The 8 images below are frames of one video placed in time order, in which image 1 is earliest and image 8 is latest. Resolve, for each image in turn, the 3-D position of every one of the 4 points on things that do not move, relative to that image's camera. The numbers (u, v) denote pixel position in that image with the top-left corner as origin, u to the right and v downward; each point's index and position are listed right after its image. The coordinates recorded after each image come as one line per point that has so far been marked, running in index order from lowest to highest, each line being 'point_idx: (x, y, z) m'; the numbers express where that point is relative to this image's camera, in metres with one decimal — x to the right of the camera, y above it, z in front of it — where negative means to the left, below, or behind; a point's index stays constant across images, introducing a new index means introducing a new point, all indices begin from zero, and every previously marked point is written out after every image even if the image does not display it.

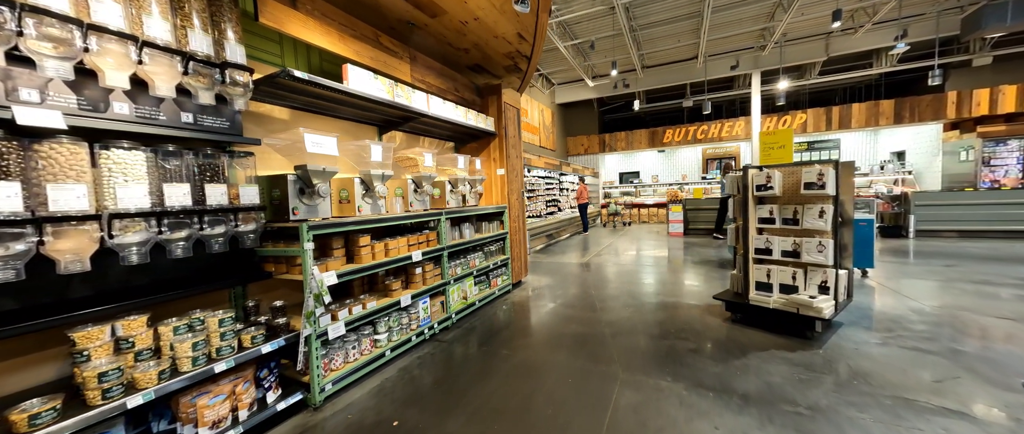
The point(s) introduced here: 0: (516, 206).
0: (0.0, +0.1, +4.3) m
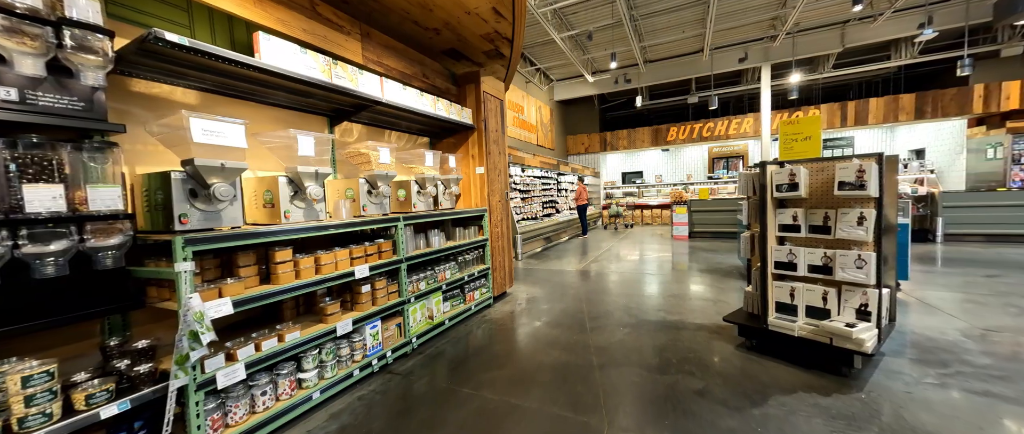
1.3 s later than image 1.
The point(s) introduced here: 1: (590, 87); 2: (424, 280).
0: (-0.1, +0.1, +3.9) m
1: (+2.4, +3.9, +10.5) m
2: (-0.7, -0.5, +2.7) m
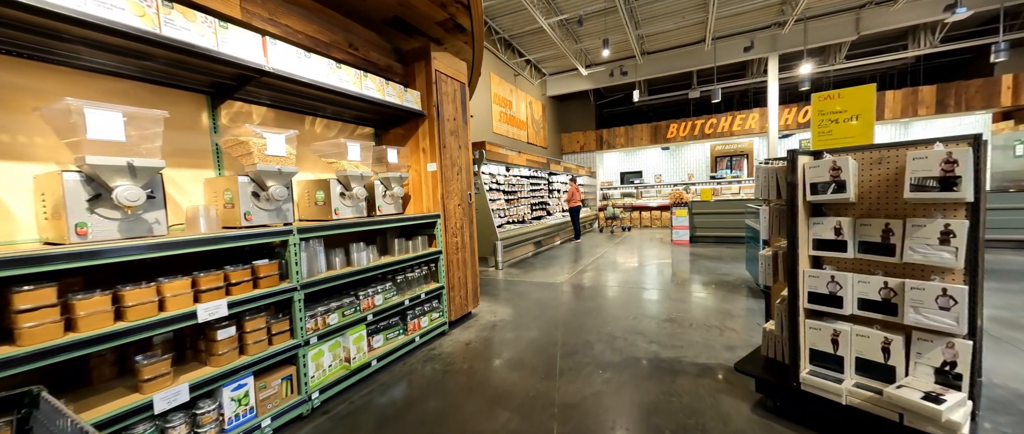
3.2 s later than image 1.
0: (-0.5, 0.0, +3.2) m
1: (+2.0, +3.8, +9.8) m
2: (-1.0, -0.5, +2.0) m
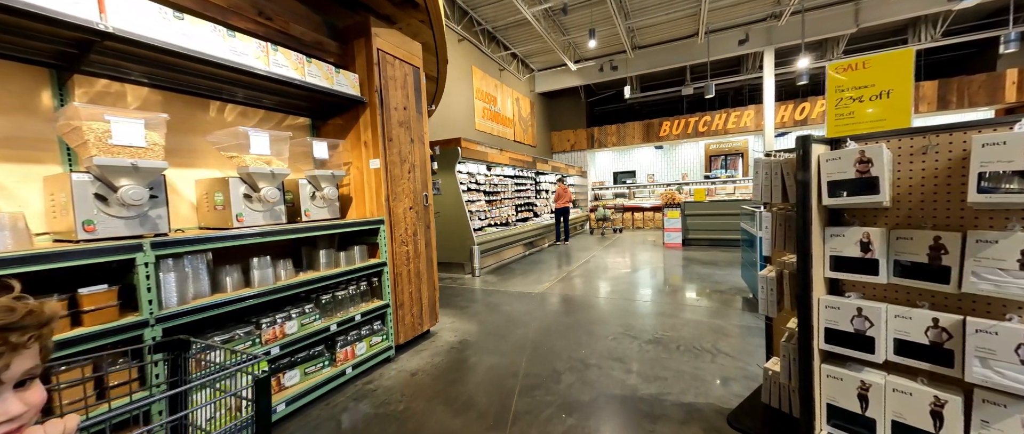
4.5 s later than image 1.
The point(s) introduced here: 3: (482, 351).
0: (-0.8, 0.0, +2.8) m
1: (+1.6, +3.7, +9.4) m
2: (-1.3, -0.6, +1.6) m
3: (-0.2, -1.0, +2.7) m
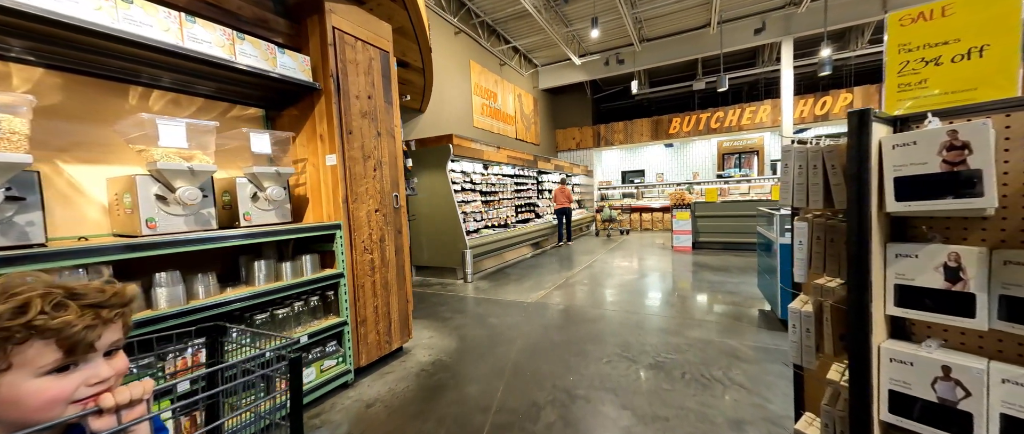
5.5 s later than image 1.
0: (-0.9, 0.0, +2.4) m
1: (+1.7, +3.7, +9.0) m
2: (-1.5, -0.6, +1.3) m
3: (-0.4, -1.0, +2.3) m
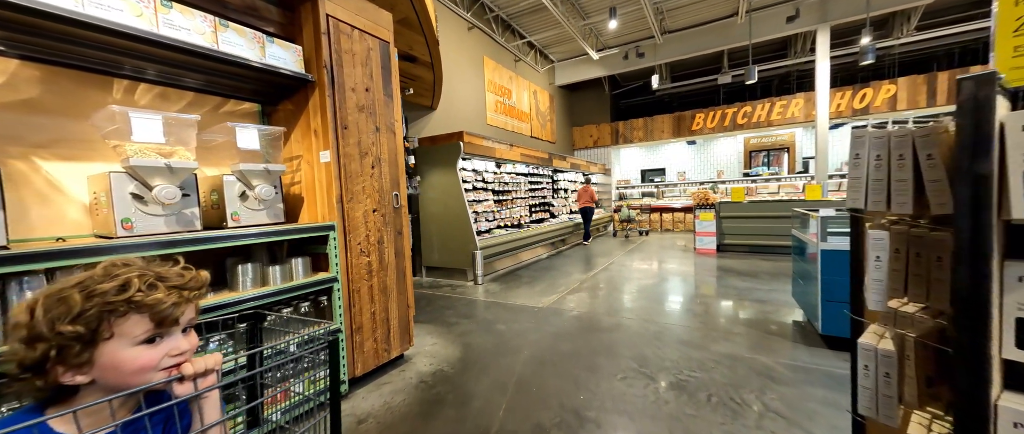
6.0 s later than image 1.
0: (-0.9, 0.0, +2.3) m
1: (+2.1, +3.7, +8.7) m
2: (-1.5, -0.6, +1.2) m
3: (-0.3, -1.1, +2.1) m
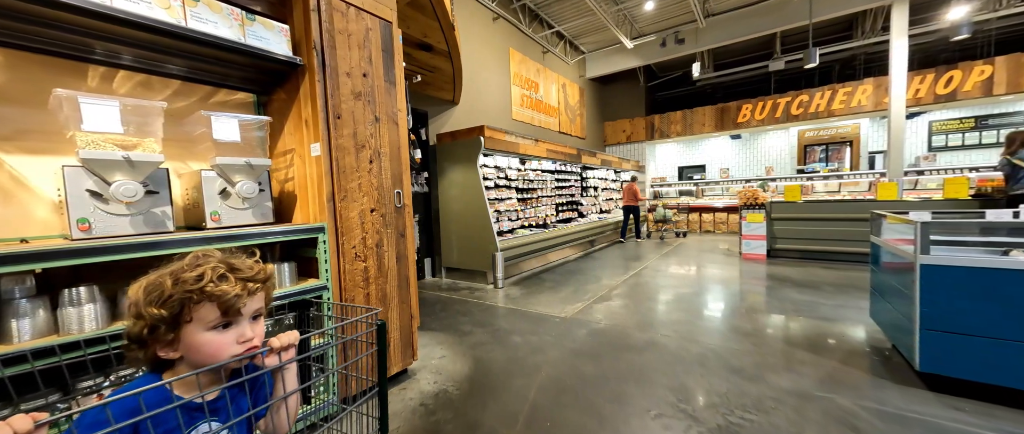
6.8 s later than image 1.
0: (-0.8, 0.0, +2.0) m
1: (+2.7, +3.7, +8.2) m
2: (-1.5, -0.6, +1.0) m
3: (-0.3, -1.1, +1.9) m
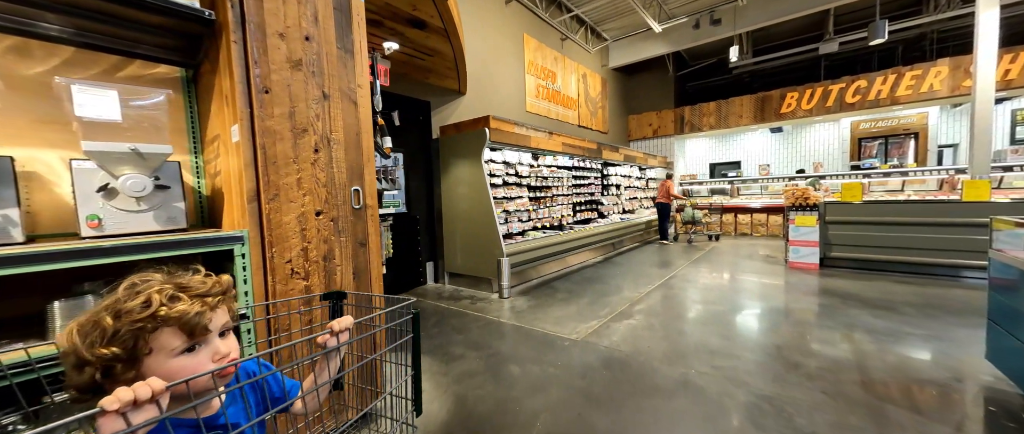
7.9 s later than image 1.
0: (-0.9, -0.1, +1.6) m
1: (+3.1, +3.7, +7.5) m
2: (-1.7, -0.6, +0.6) m
3: (-0.4, -1.1, +1.4) m
